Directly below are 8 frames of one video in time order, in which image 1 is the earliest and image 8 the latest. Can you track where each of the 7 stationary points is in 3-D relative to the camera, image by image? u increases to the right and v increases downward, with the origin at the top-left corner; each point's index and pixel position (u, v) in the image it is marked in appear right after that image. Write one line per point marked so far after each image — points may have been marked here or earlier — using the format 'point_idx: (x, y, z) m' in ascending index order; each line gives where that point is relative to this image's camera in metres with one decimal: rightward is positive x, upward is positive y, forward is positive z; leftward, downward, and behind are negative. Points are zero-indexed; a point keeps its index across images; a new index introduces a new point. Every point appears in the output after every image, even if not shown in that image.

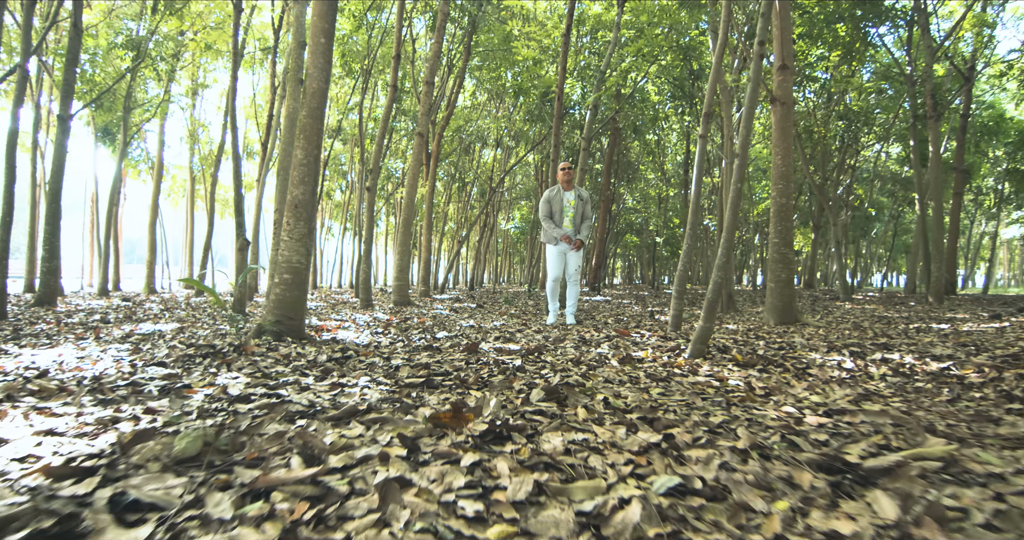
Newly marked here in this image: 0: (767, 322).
0: (+3.0, -0.6, +6.9) m
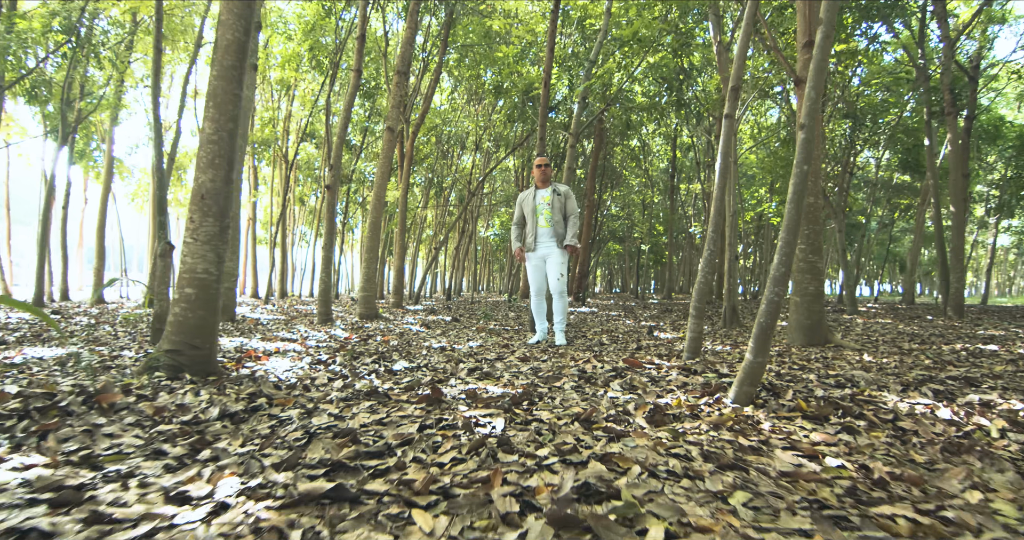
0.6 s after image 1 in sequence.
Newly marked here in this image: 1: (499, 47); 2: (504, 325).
0: (+2.8, -0.7, +5.9) m
1: (-0.3, +4.8, +13.3) m
2: (-0.1, -0.8, +9.1) m
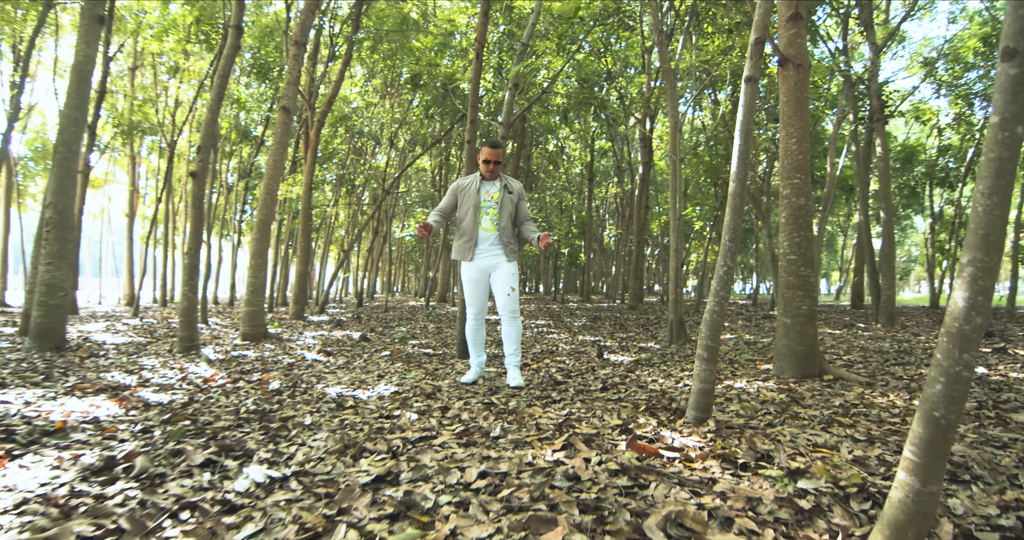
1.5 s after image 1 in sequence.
0: (+2.2, -0.9, +4.8) m
1: (-1.9, +4.7, +11.7) m
2: (-1.1, -1.0, +7.6) m
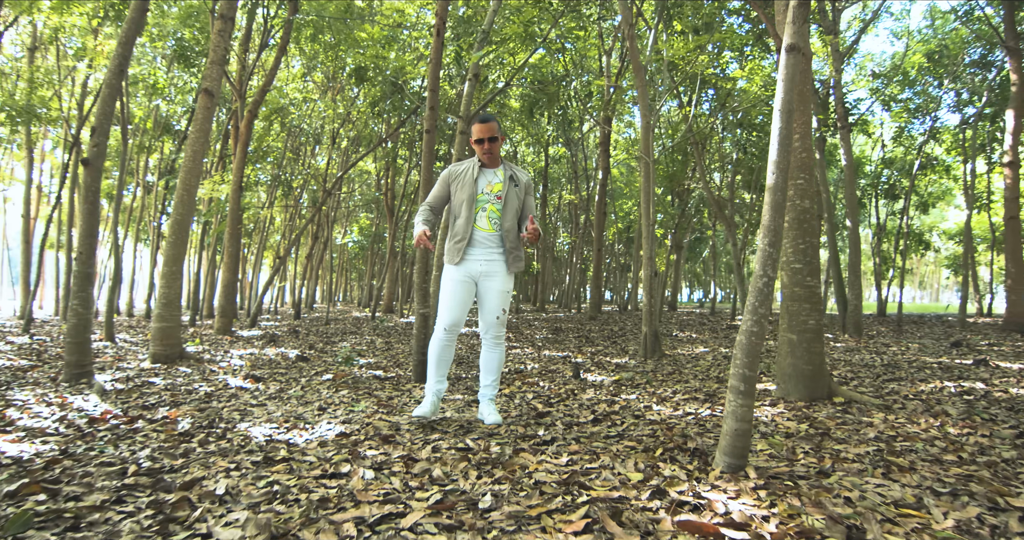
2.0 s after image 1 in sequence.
0: (+2.0, -0.9, +4.3) m
1: (-2.8, +4.5, +10.8) m
2: (-1.6, -1.1, +6.7) m
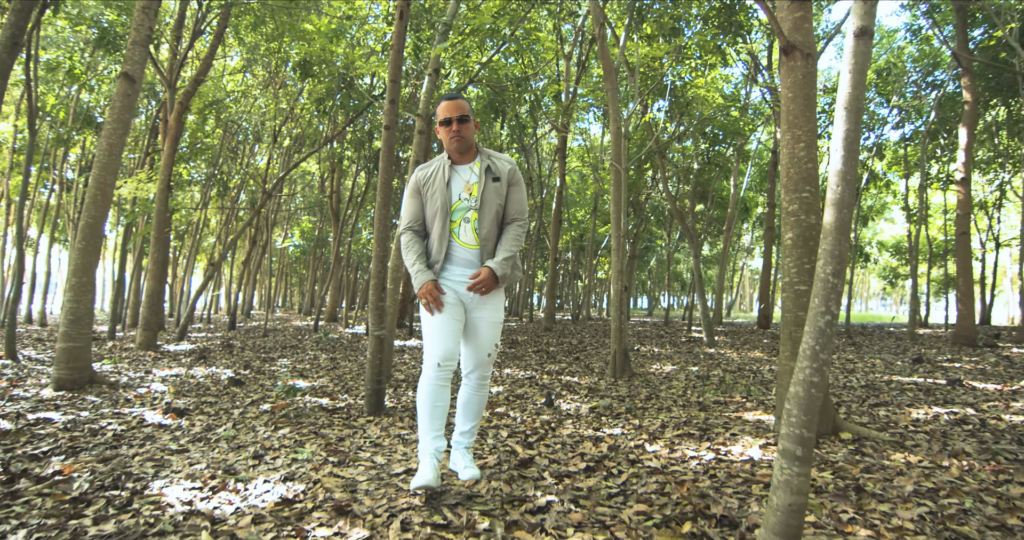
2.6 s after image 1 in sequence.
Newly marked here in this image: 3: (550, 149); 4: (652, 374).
0: (+1.8, -1.1, +3.9) m
1: (-3.5, +4.4, +10.0) m
2: (-2.0, -1.2, +5.9) m
3: (+1.1, +3.6, +17.3) m
4: (+1.7, -1.2, +6.8) m
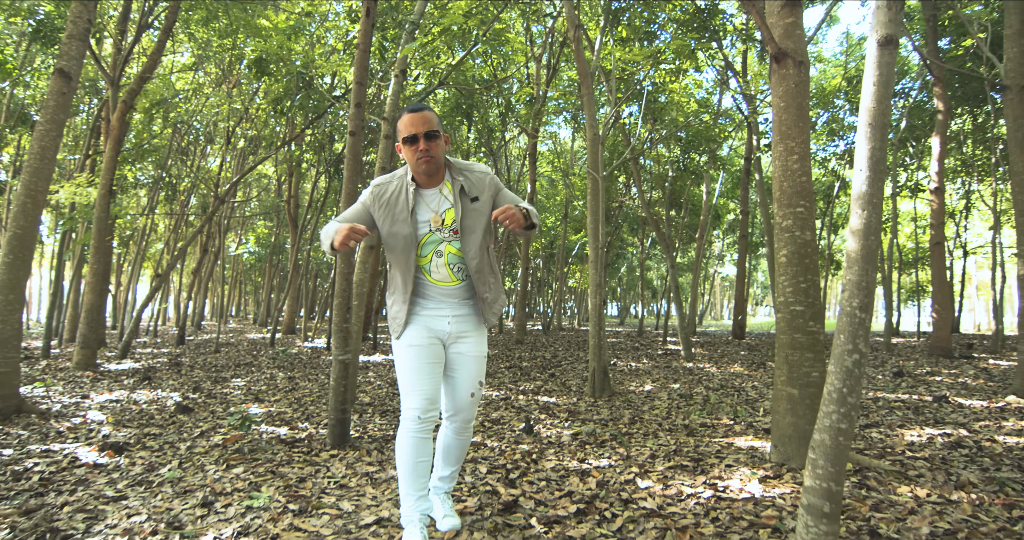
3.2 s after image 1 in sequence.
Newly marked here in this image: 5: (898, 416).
0: (+1.7, -1.2, +3.7) m
1: (-4.0, +4.2, +9.5) m
2: (-2.2, -1.3, +5.5) m
3: (+0.1, +3.4, +17.0) m
4: (+1.3, -1.4, +6.6) m
5: (+3.4, -1.3, +5.1) m
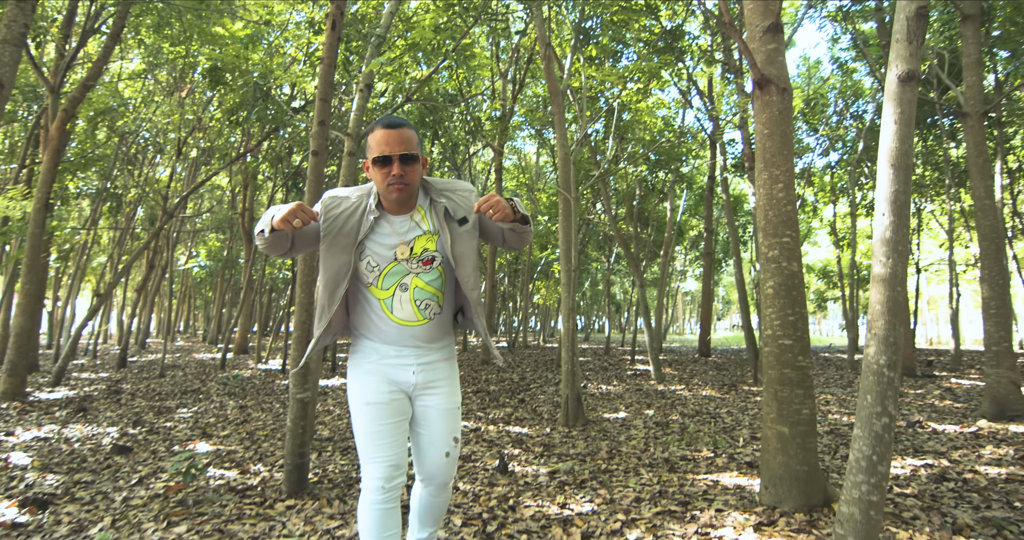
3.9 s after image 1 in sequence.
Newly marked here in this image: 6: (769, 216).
0: (+1.6, -1.4, +3.5) m
1: (-4.5, +3.9, +9.0) m
2: (-2.5, -1.6, +5.0) m
3: (-0.9, +2.9, +16.8) m
4: (+1.0, -1.6, +6.4) m
5: (+3.1, -1.5, +5.0) m
6: (+1.6, +0.3, +3.6) m
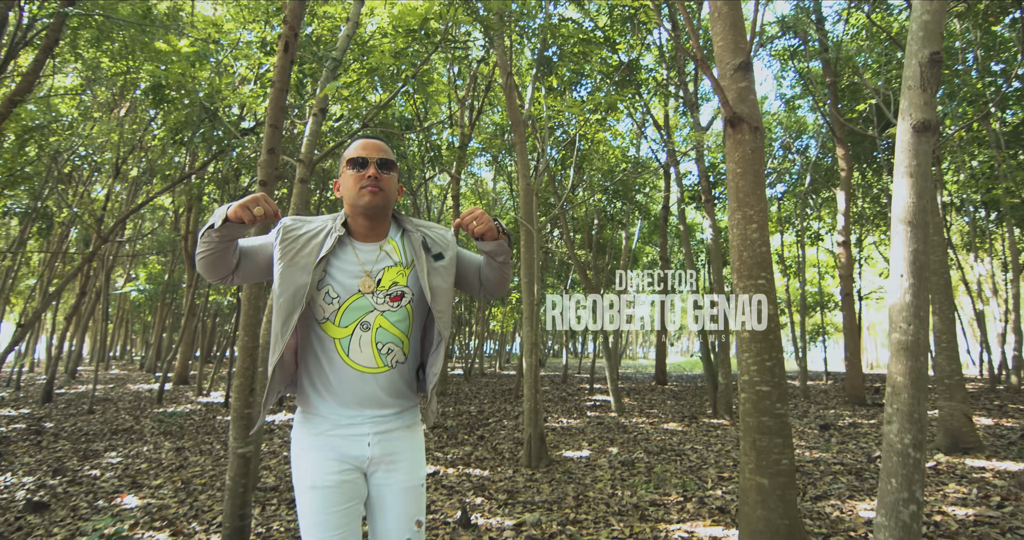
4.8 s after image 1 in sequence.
0: (+1.4, -1.6, +3.3) m
1: (-5.1, +3.4, +8.6) m
2: (-2.7, -1.9, +4.5) m
3: (-2.1, +2.1, +16.6) m
4: (+0.6, -2.0, +6.1) m
5: (+2.8, -1.8, +5.0) m
6: (+1.4, +0.1, +3.5) m
